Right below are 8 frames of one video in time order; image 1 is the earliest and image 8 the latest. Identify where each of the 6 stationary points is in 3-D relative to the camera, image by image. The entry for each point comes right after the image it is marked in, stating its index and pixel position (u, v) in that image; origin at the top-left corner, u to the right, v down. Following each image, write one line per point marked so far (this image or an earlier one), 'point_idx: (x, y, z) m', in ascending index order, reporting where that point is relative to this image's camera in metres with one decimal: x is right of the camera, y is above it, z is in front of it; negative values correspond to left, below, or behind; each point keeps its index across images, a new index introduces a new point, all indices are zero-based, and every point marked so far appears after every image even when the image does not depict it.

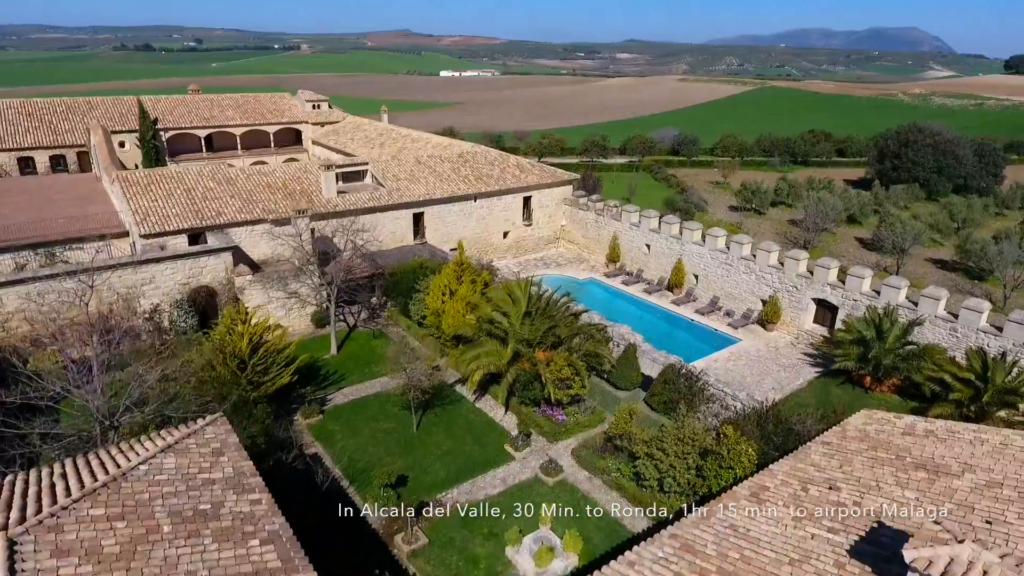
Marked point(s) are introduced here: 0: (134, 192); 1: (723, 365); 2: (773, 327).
0: (-11.7, +3.0, +19.5) m
1: (+6.0, -2.2, +17.9) m
2: (+8.3, -1.2, +19.9) m
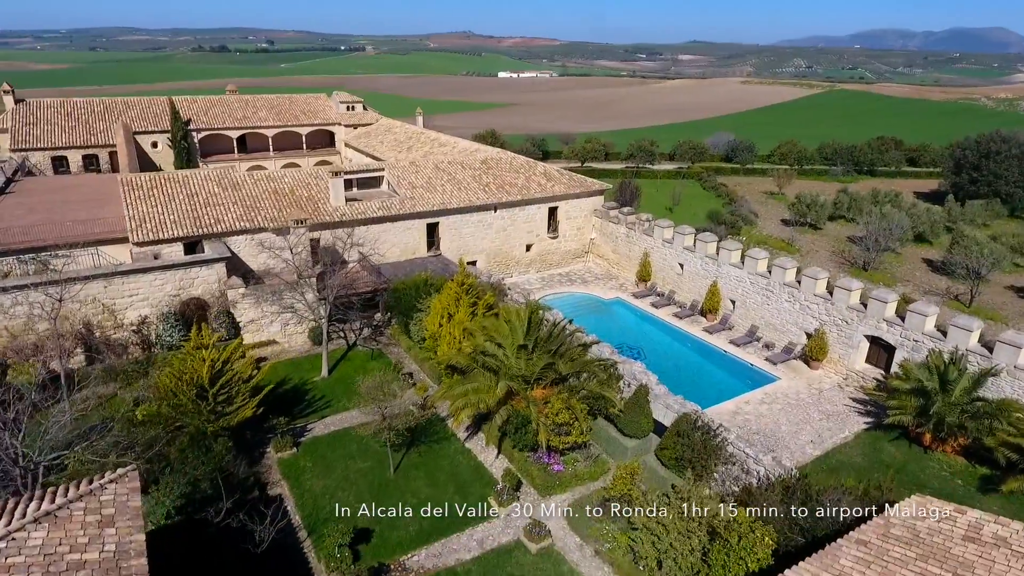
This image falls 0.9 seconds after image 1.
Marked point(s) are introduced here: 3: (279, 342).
0: (-11.3, +2.7, +18.7) m
1: (+6.1, -3.1, +15.7) m
2: (+8.6, -2.1, +17.5) m
3: (-6.7, -1.6, +18.0) m
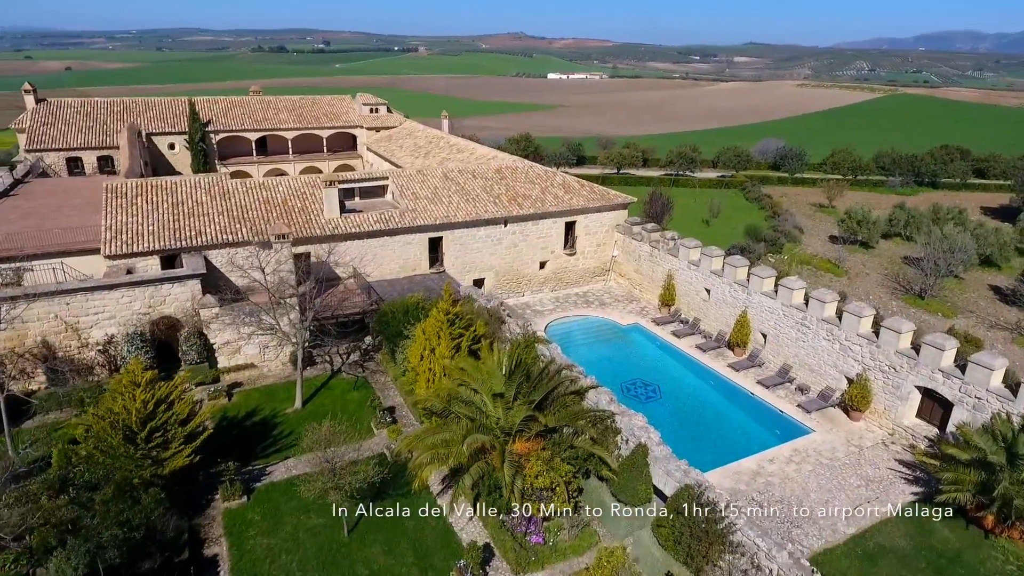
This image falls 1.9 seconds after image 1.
0: (-11.2, +2.4, +17.7) m
1: (+5.8, -3.9, +13.5) m
2: (+8.4, -3.1, +15.1) m
3: (-6.8, -2.1, +16.7) m
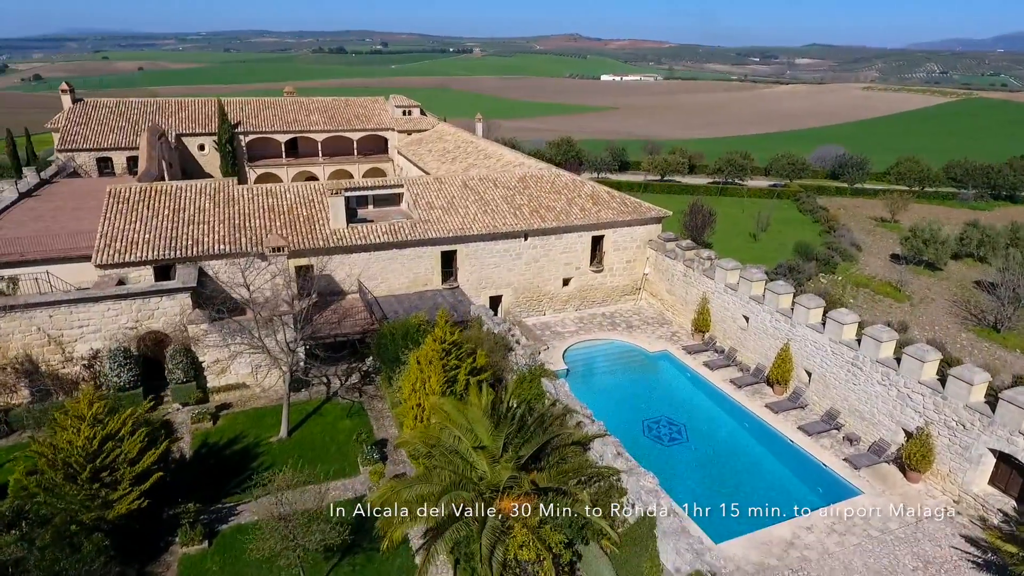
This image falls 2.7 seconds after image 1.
0: (-10.7, +2.1, +17.0) m
1: (+5.6, -4.7, +11.5) m
2: (+8.4, -3.9, +13.0) m
3: (-6.6, -2.4, +15.7) m
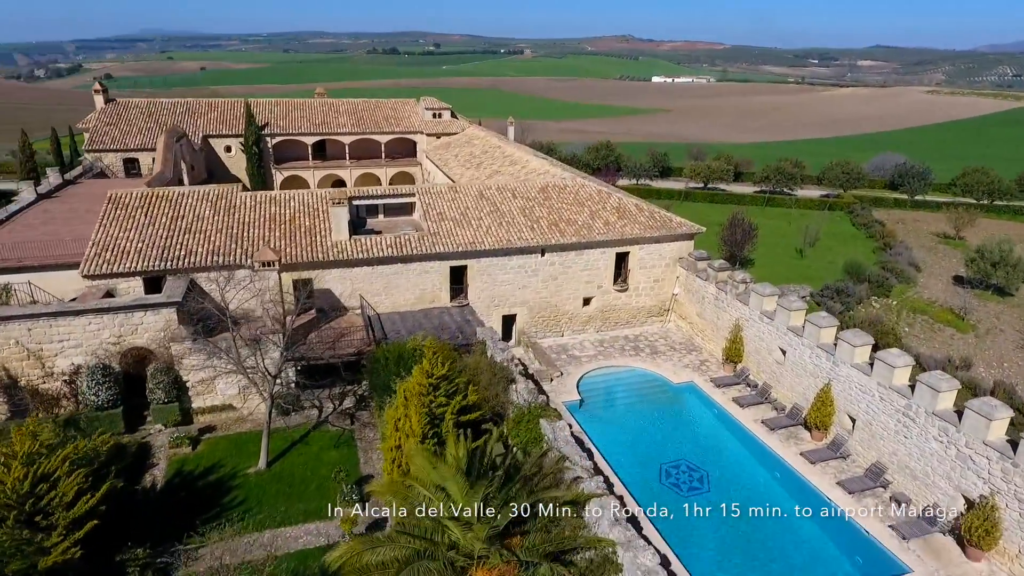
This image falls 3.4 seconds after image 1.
0: (-10.4, +1.9, +16.4) m
1: (+5.3, -5.4, +9.7) m
2: (+8.2, -4.7, +11.0) m
3: (-6.5, -2.8, +14.7) m
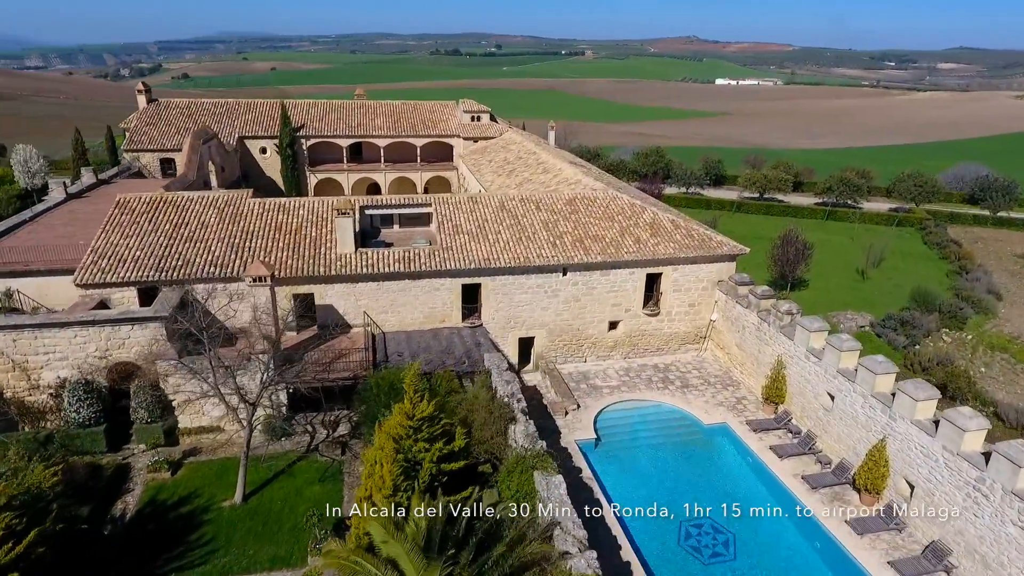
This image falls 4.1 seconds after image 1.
0: (-10.0, +1.6, +15.8) m
1: (+4.9, -6.1, +7.9) m
2: (+7.9, -5.5, +8.9) m
3: (-6.4, -3.1, +13.8) m
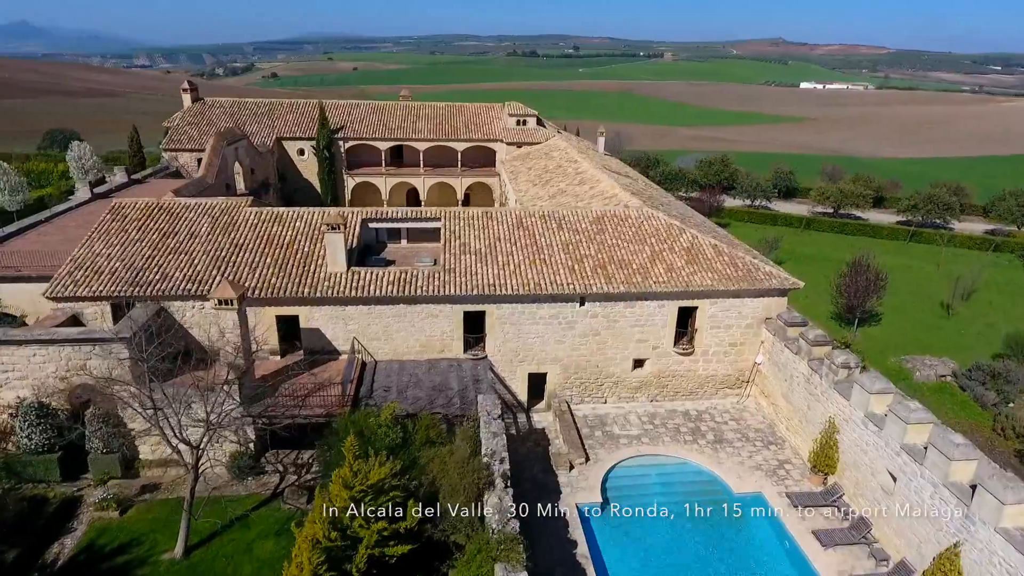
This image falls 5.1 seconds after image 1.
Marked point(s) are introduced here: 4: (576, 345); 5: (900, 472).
0: (-9.7, +1.4, +14.9) m
1: (+3.9, -6.9, +5.5) m
2: (+7.0, -6.5, +6.2) m
3: (-6.6, -3.5, +12.6) m
4: (+1.6, -1.4, +15.1) m
5: (+6.8, -3.2, +11.0) m
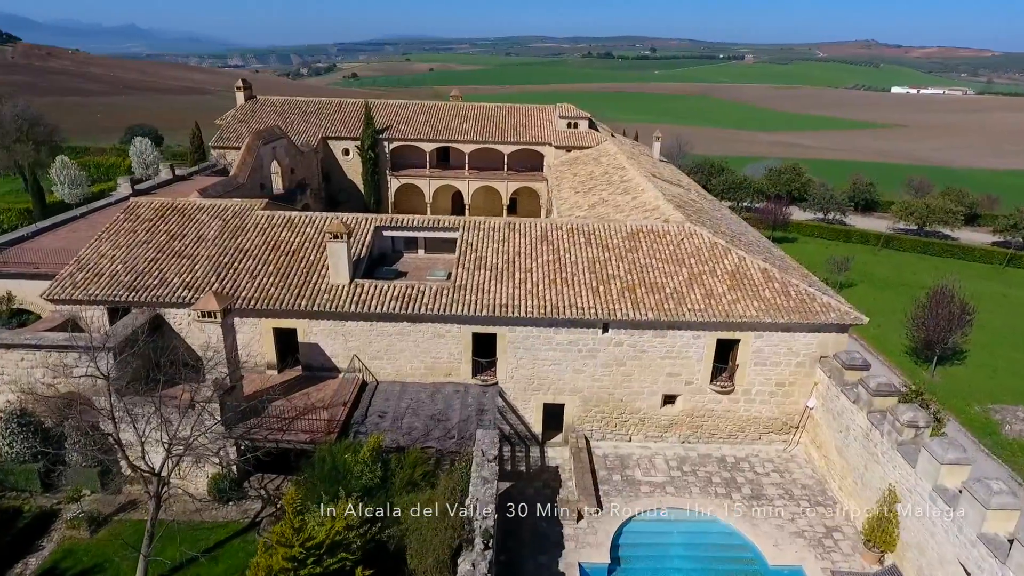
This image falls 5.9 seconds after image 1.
0: (-9.3, +1.3, +14.5) m
1: (+2.9, -7.5, +3.7) m
2: (+6.1, -7.2, +4.1) m
3: (-6.6, -3.7, +11.9) m
4: (+1.9, -1.9, +13.6) m
5: (+6.6, -3.9, +8.9) m
